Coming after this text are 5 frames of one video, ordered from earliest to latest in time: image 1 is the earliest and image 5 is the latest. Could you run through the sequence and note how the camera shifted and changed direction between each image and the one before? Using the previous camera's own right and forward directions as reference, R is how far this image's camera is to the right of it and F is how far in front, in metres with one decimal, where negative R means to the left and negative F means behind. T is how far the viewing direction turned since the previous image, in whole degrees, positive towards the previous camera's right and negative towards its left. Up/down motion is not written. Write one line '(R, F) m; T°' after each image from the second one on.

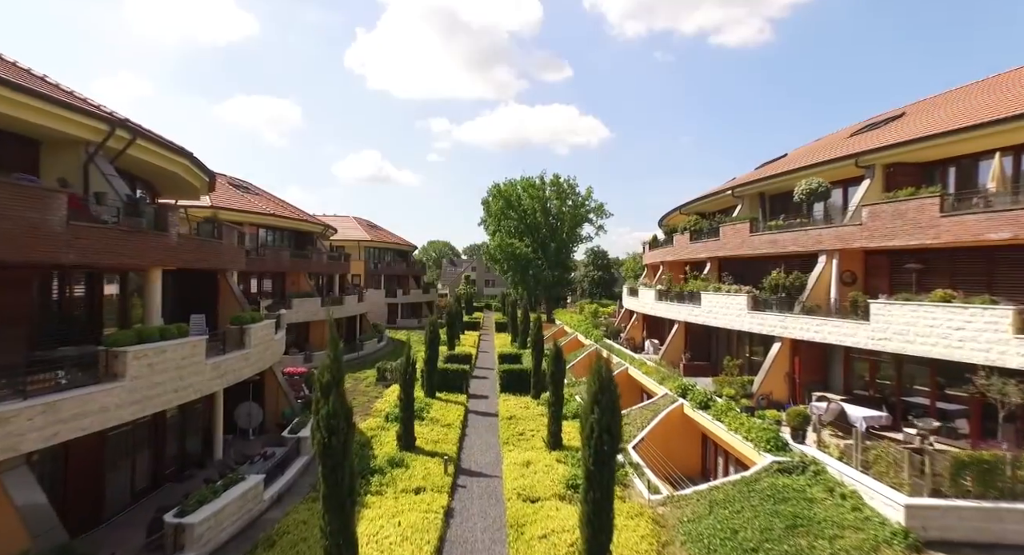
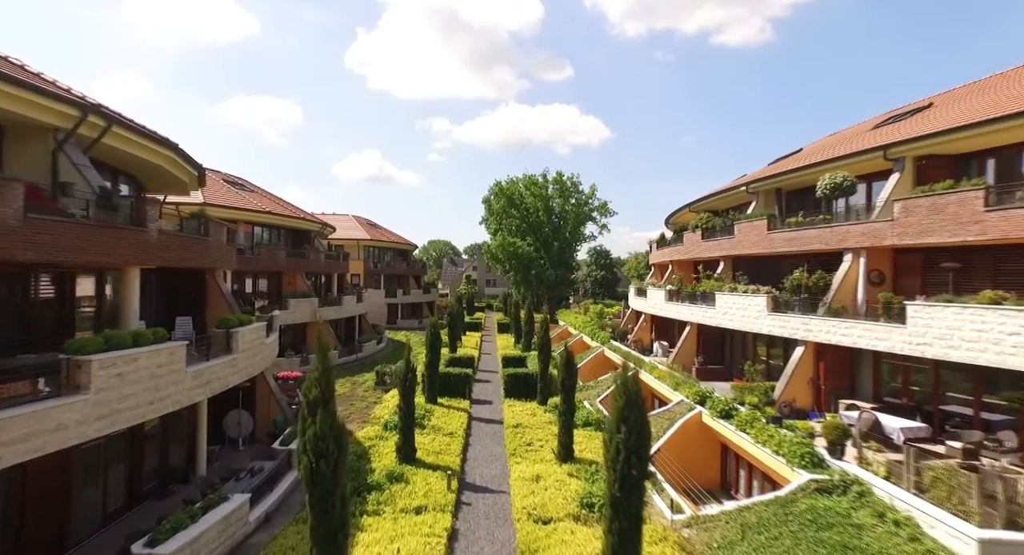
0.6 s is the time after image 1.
(-0.2, +0.9) m; 0°
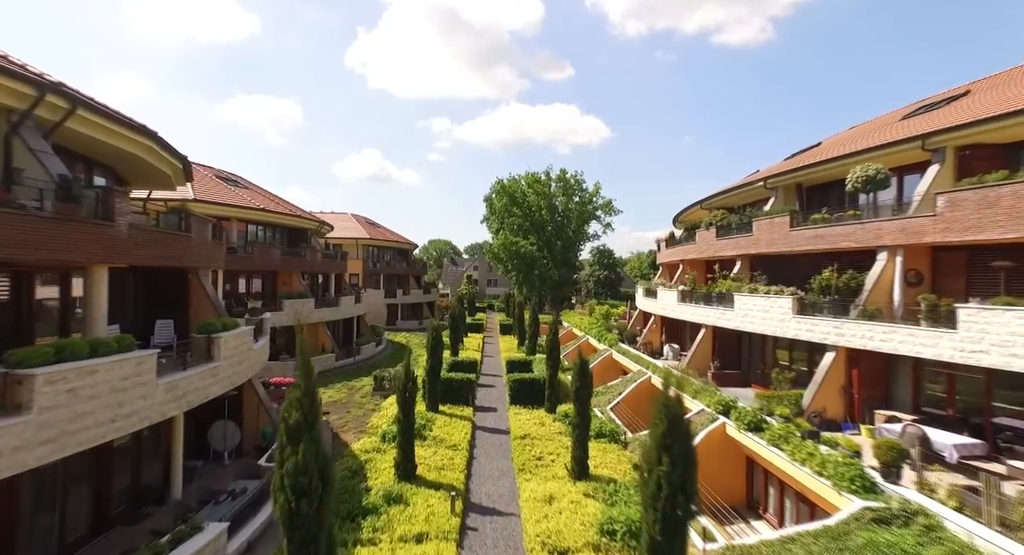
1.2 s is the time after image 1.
(-0.2, +1.1) m; 0°
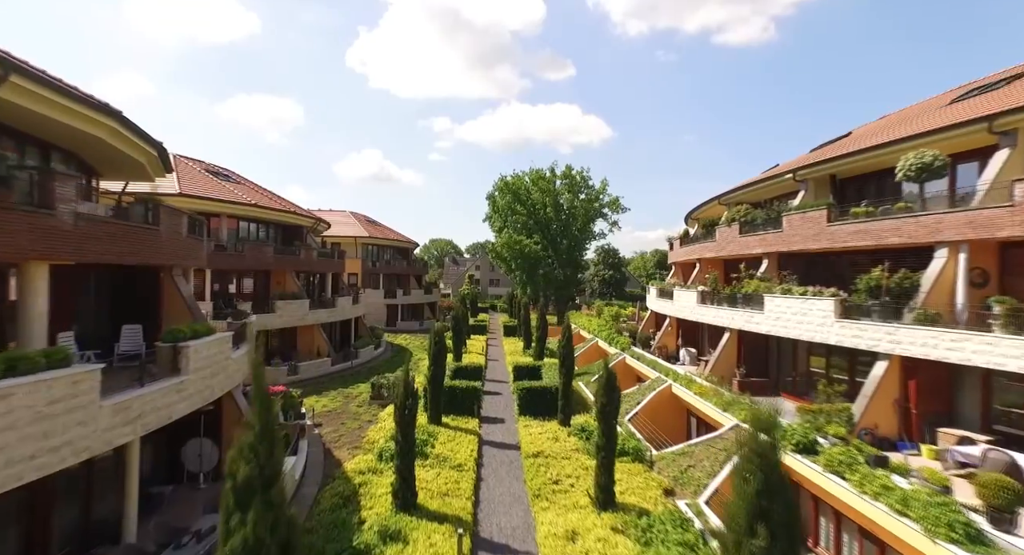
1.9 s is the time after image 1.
(-0.3, +1.6) m; 0°
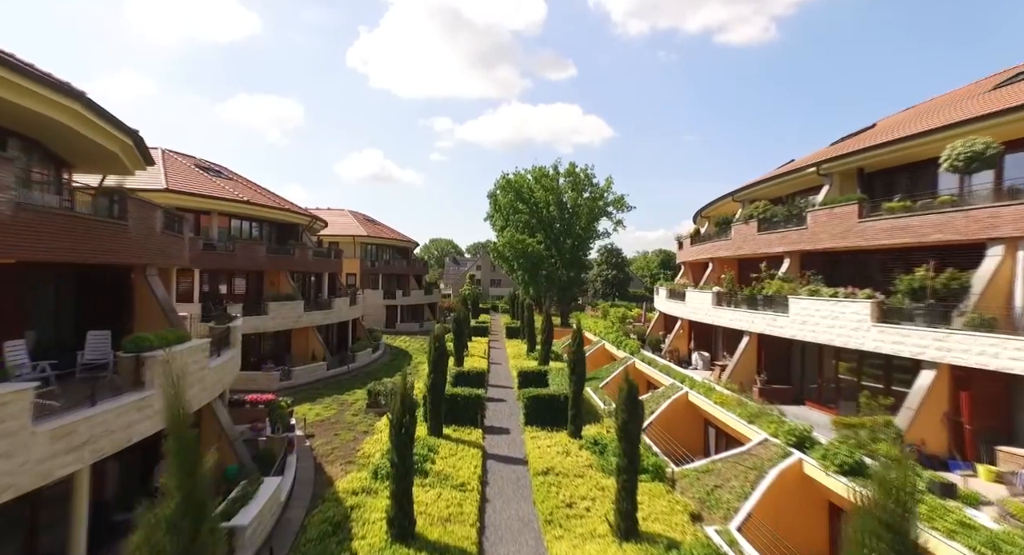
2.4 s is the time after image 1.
(-0.2, +1.2) m; 0°
